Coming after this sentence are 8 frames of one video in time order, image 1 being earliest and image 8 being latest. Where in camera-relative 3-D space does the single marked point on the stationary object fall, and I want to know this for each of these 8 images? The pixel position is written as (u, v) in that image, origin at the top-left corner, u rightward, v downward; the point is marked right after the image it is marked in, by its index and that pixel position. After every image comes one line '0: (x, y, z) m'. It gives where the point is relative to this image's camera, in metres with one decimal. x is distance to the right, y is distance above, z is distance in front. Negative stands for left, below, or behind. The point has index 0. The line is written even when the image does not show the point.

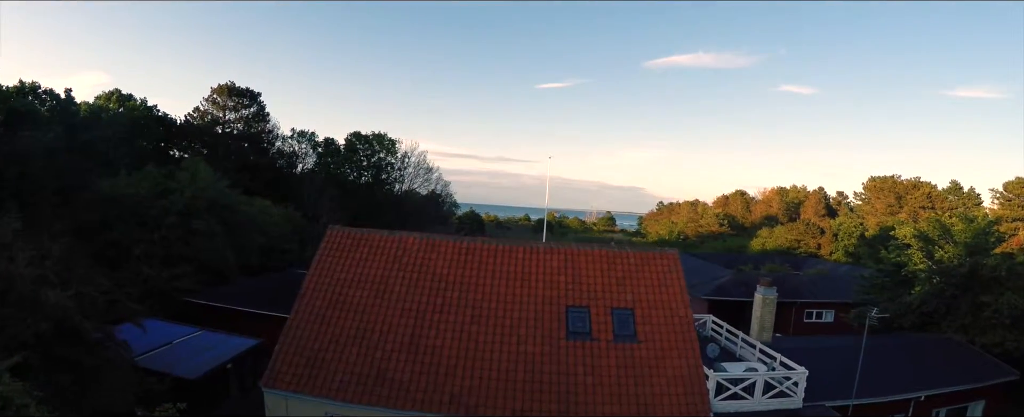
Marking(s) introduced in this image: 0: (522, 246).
0: (+0.2, -0.8, +10.9) m
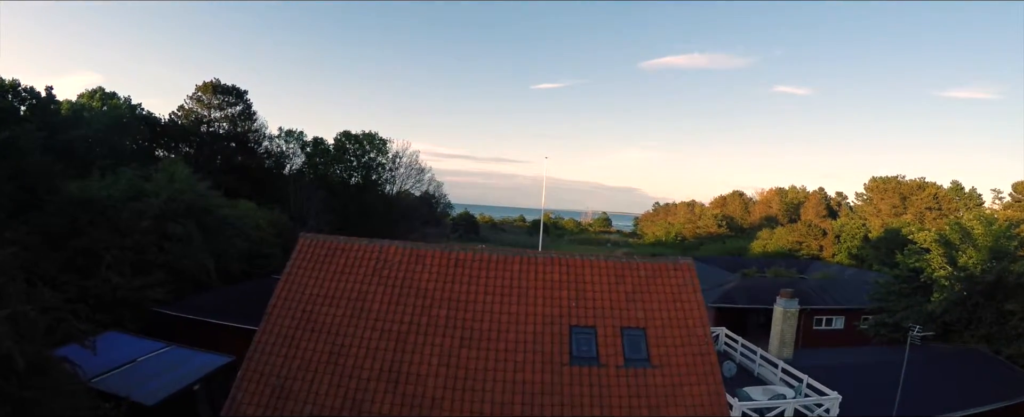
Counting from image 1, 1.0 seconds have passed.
0: (+0.1, -0.9, +9.6) m
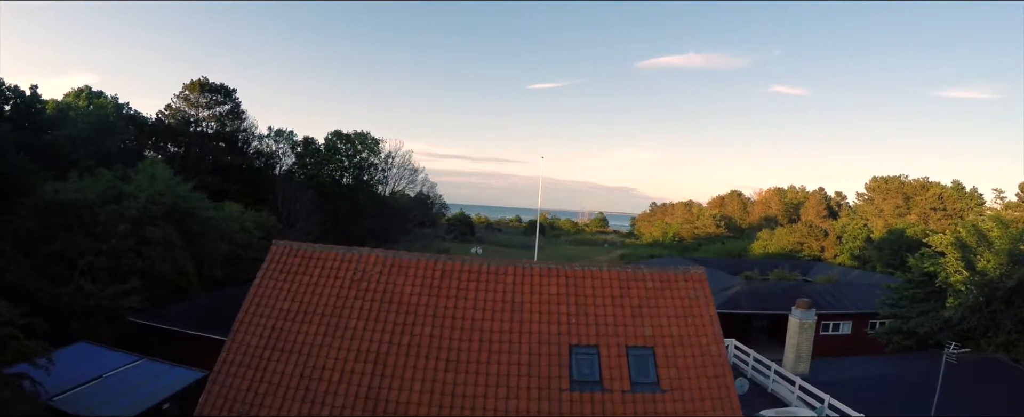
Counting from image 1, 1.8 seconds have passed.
0: (0.0, -1.0, +8.7) m
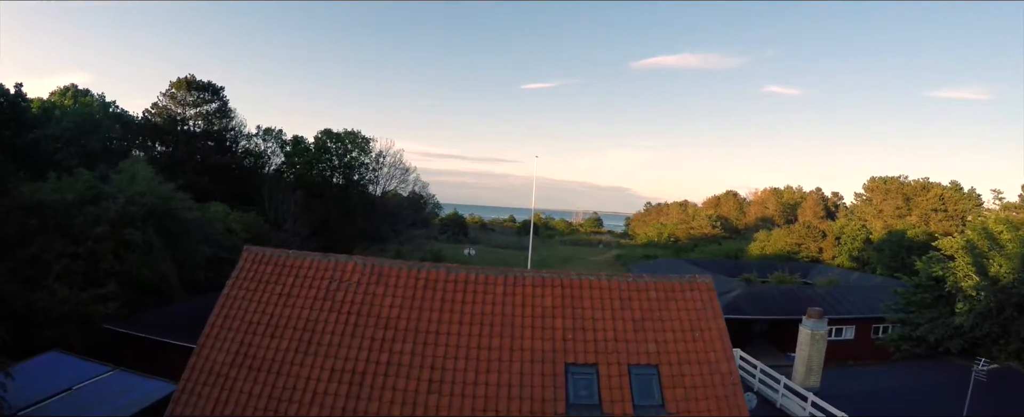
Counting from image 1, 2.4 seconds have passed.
0: (-0.2, -1.0, +8.0) m
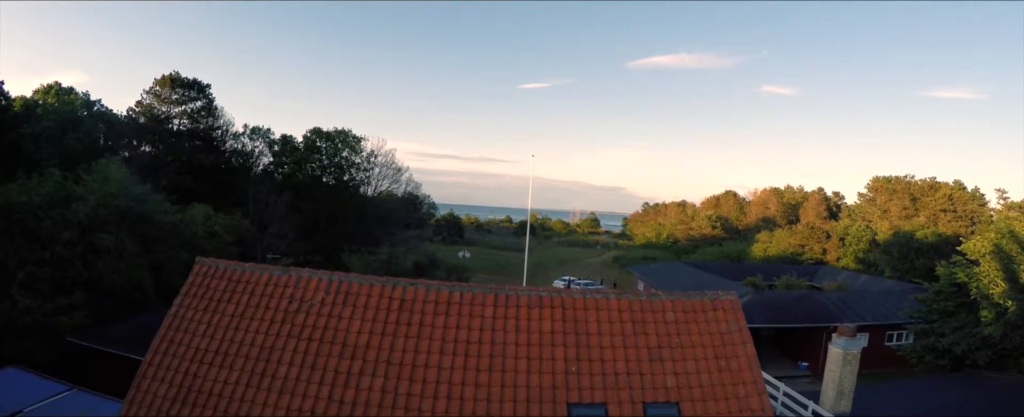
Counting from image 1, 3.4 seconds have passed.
0: (-0.3, -1.1, +6.8) m
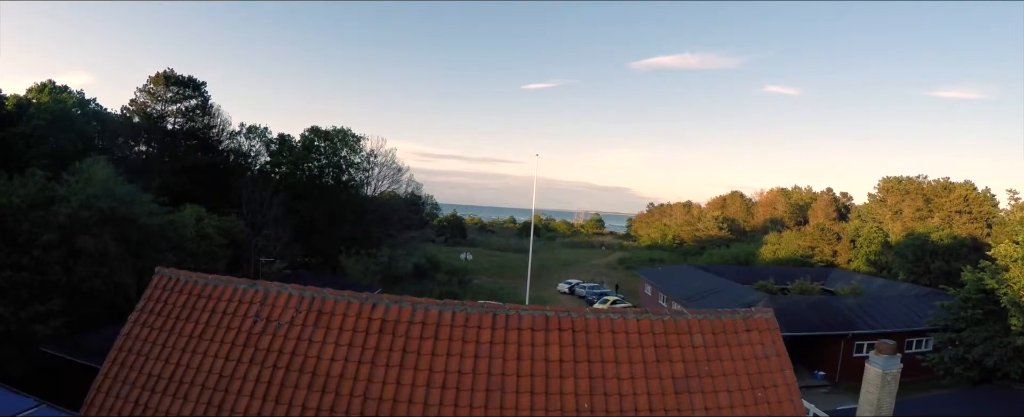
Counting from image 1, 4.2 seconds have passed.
0: (-0.3, -1.2, +5.8) m
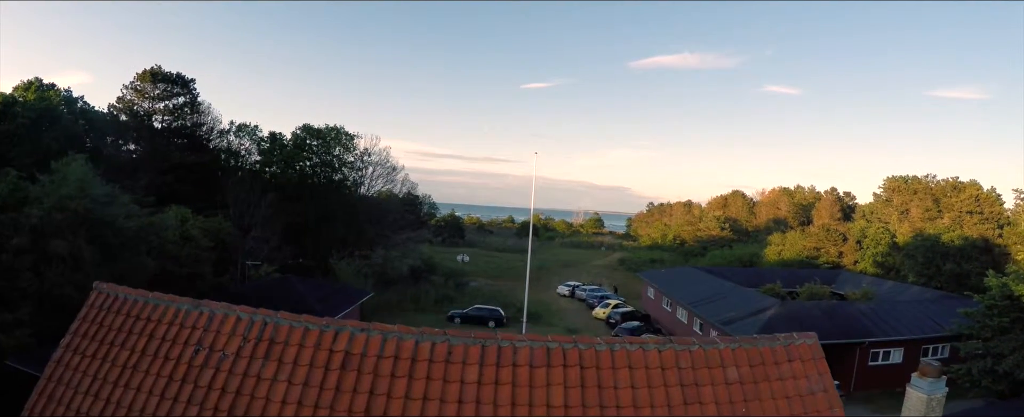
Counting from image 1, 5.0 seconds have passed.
0: (-0.3, -1.2, +4.9) m
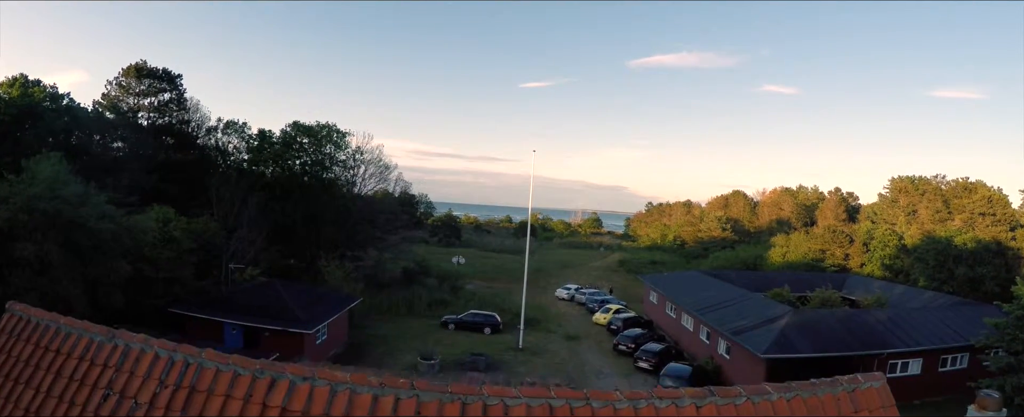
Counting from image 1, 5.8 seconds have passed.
0: (-0.4, -1.3, +3.8) m
